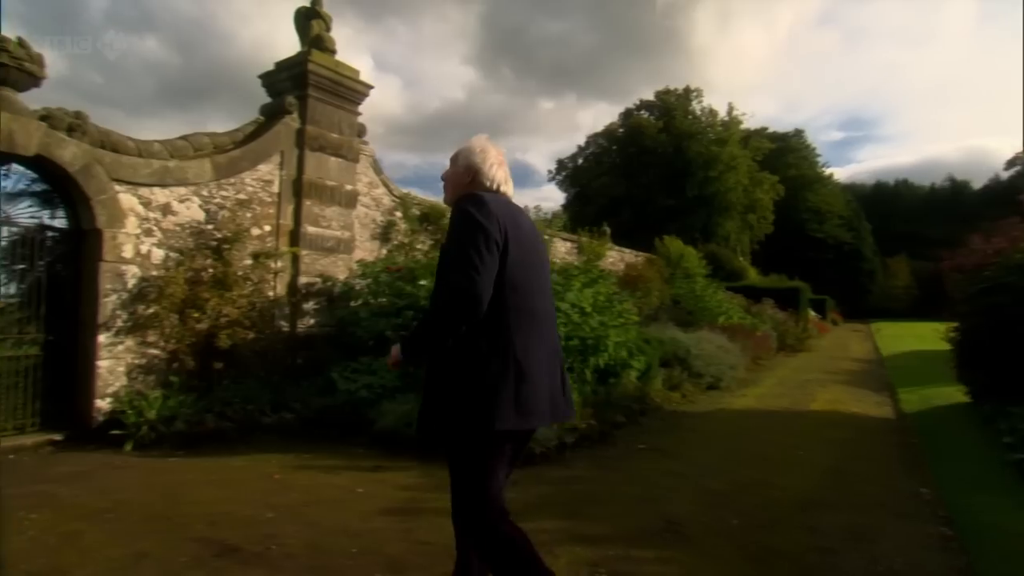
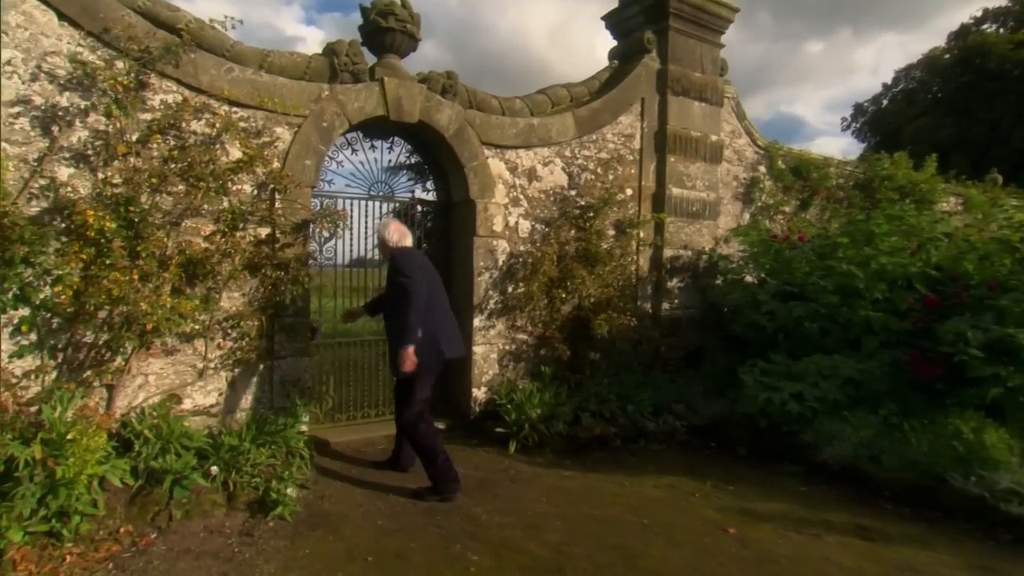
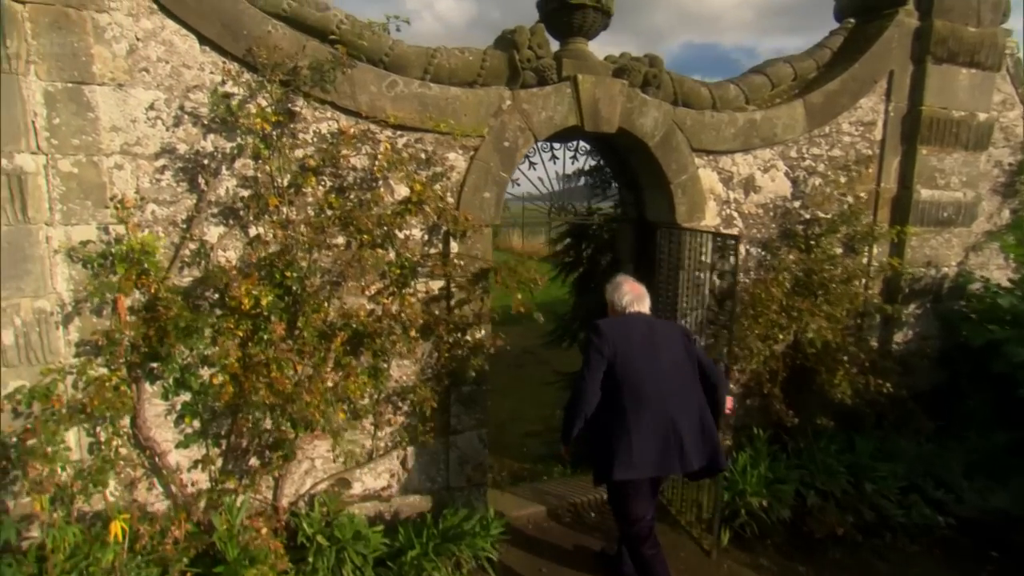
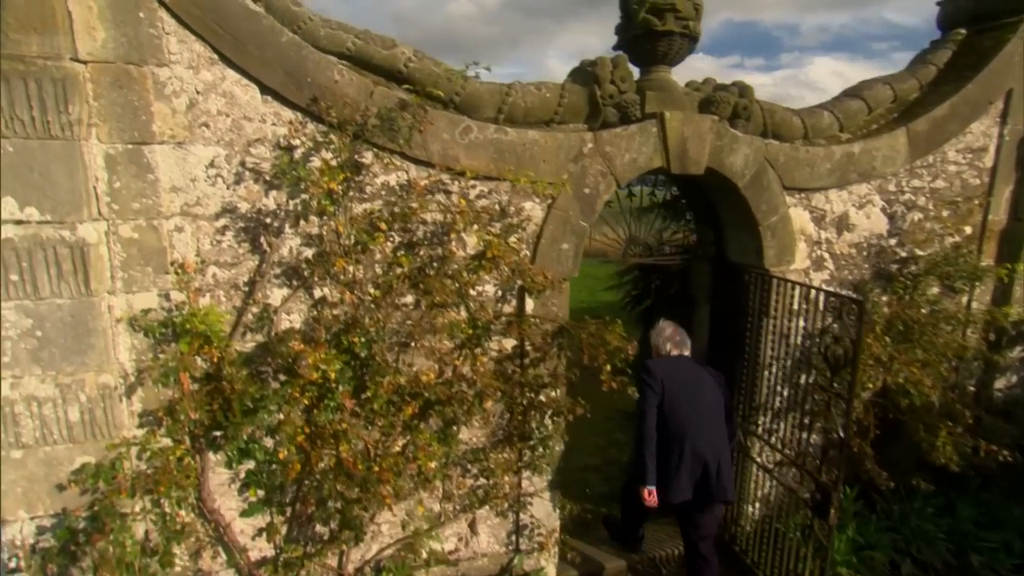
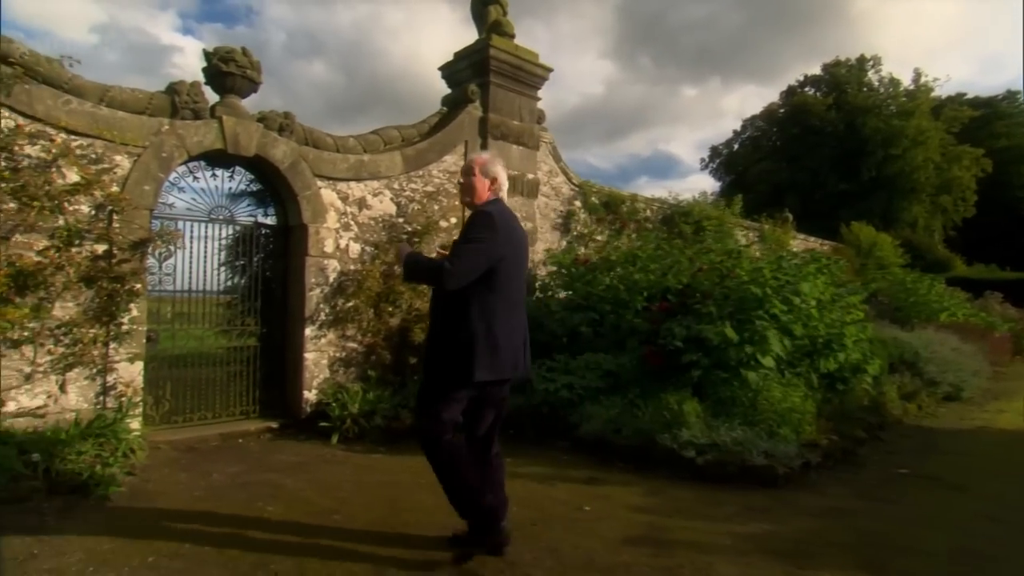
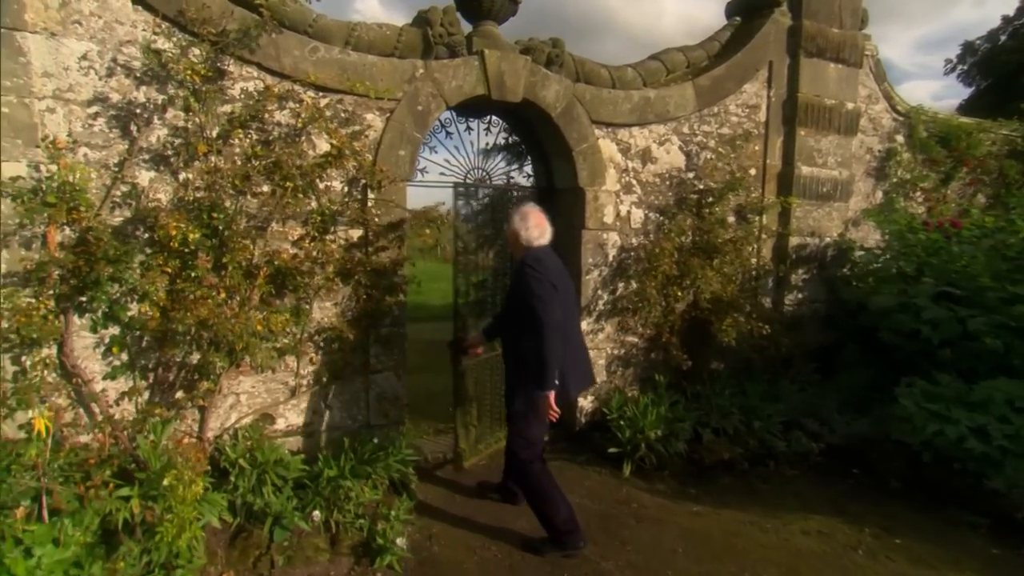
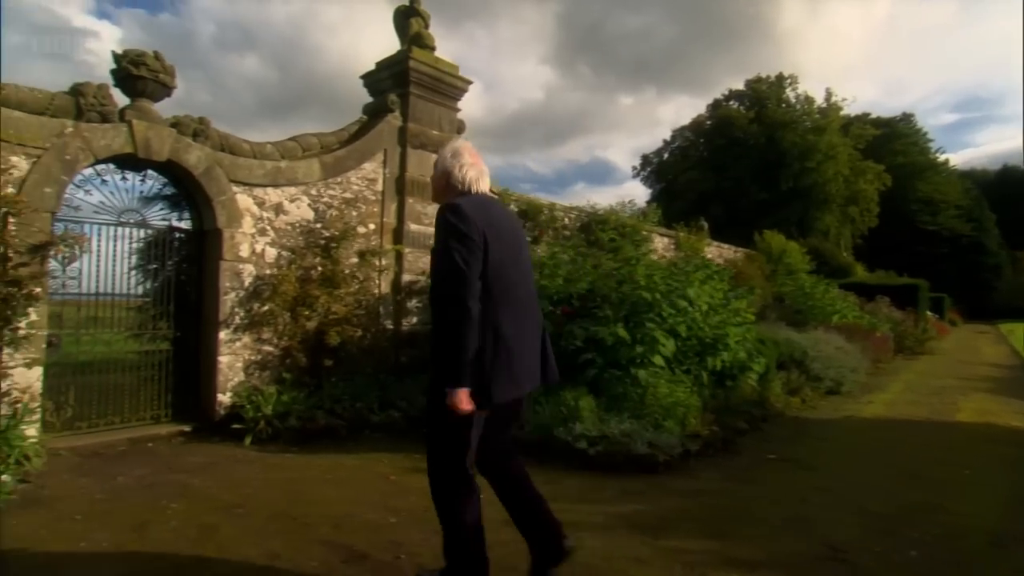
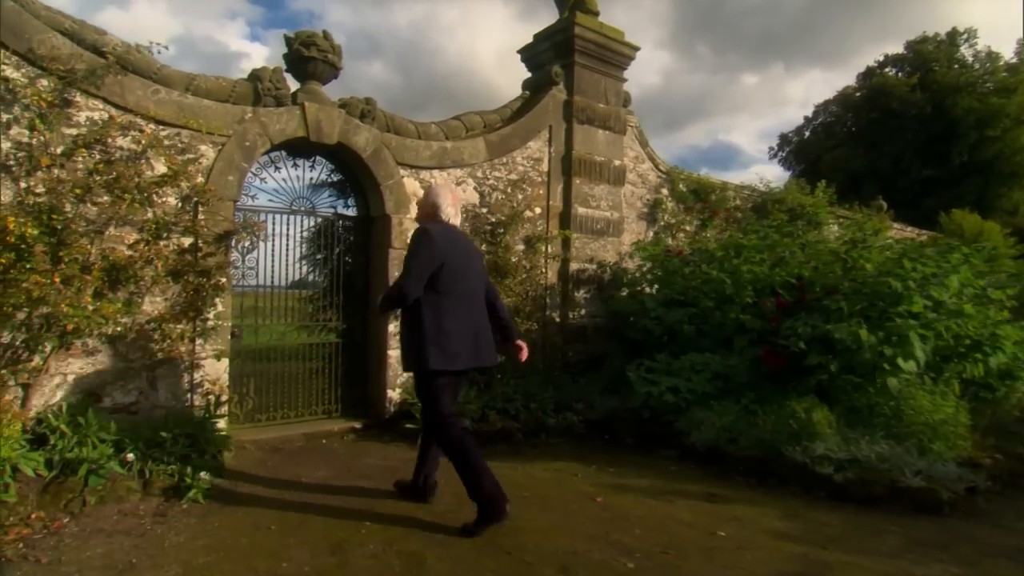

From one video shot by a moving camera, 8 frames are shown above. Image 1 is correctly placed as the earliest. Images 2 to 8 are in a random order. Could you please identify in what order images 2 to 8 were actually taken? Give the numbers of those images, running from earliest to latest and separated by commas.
7, 5, 8, 2, 6, 3, 4
